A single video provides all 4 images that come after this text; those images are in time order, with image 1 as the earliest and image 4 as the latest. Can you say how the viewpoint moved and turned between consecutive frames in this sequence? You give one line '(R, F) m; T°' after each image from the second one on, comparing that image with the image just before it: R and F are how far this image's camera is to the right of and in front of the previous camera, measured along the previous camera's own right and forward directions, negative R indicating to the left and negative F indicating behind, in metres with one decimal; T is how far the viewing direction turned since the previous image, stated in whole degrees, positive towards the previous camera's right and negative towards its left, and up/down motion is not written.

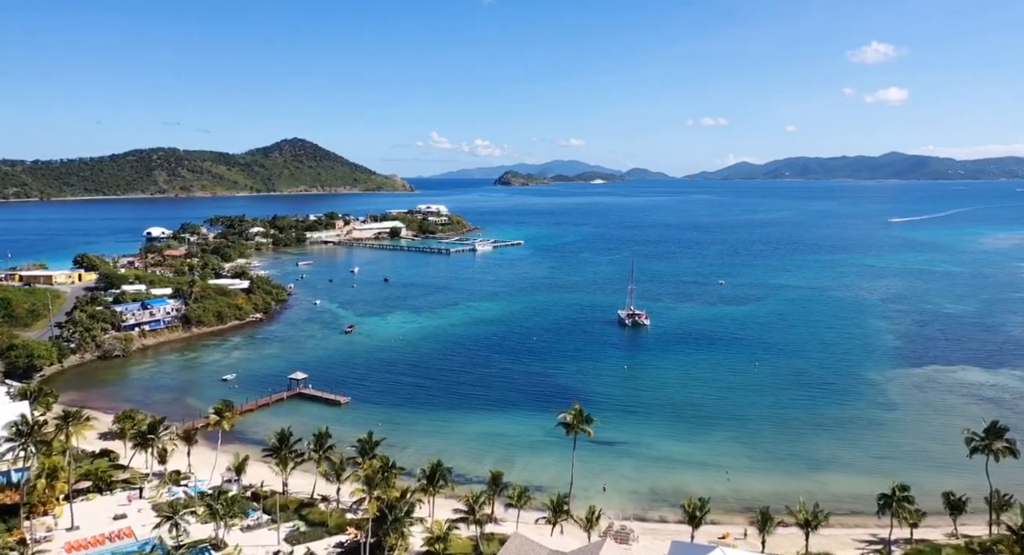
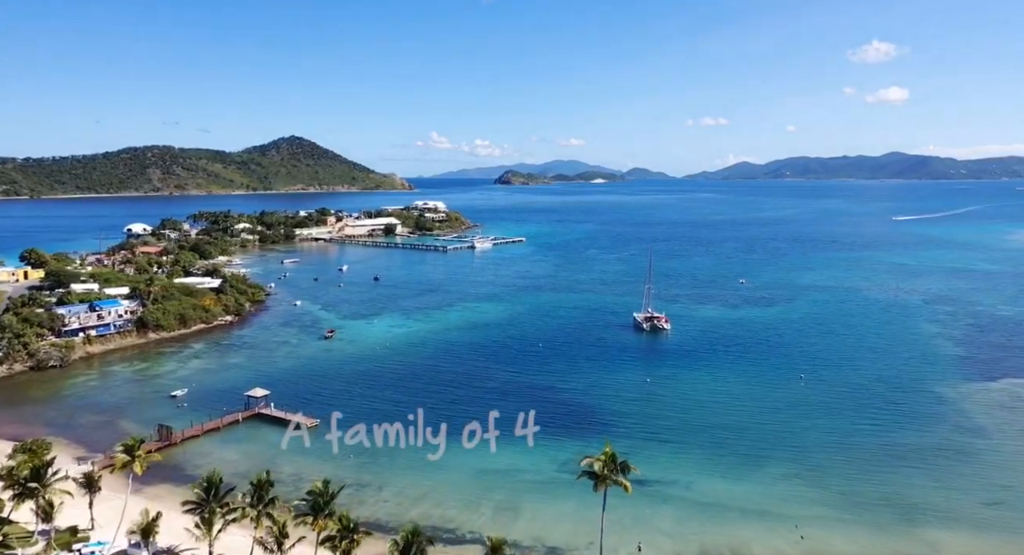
(-0.2, +7.4) m; 0°
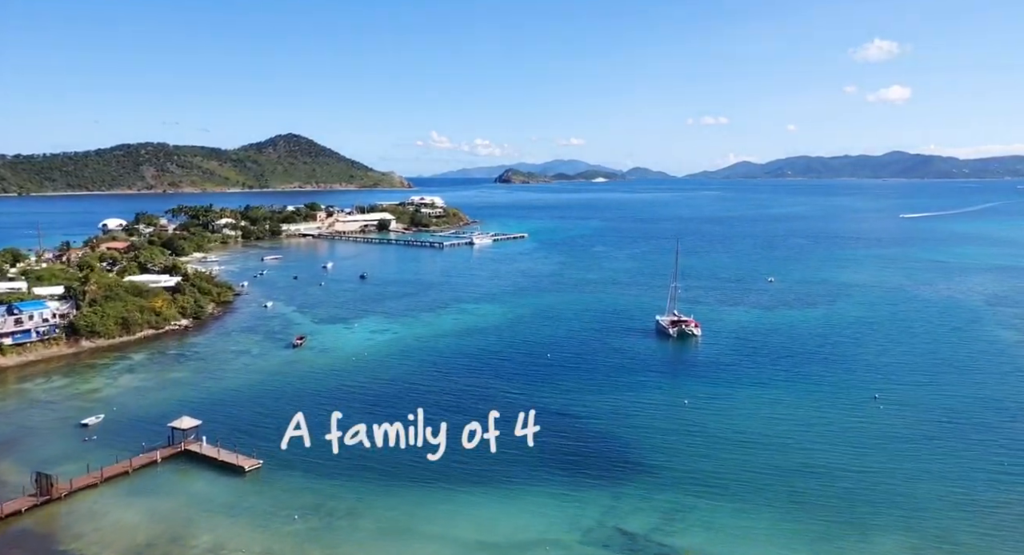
(-0.2, +8.4) m; 0°
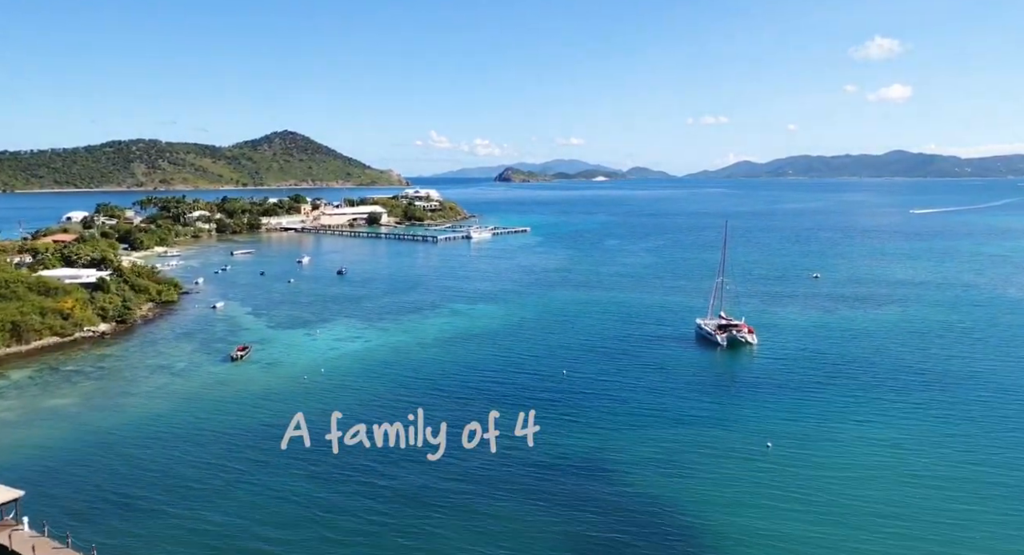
(-0.2, +10.4) m; 0°
